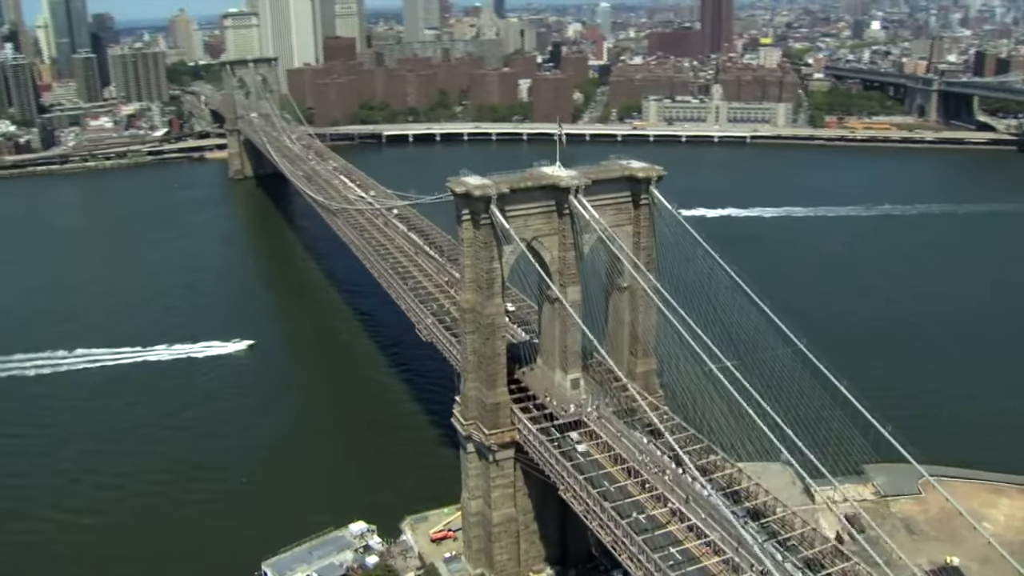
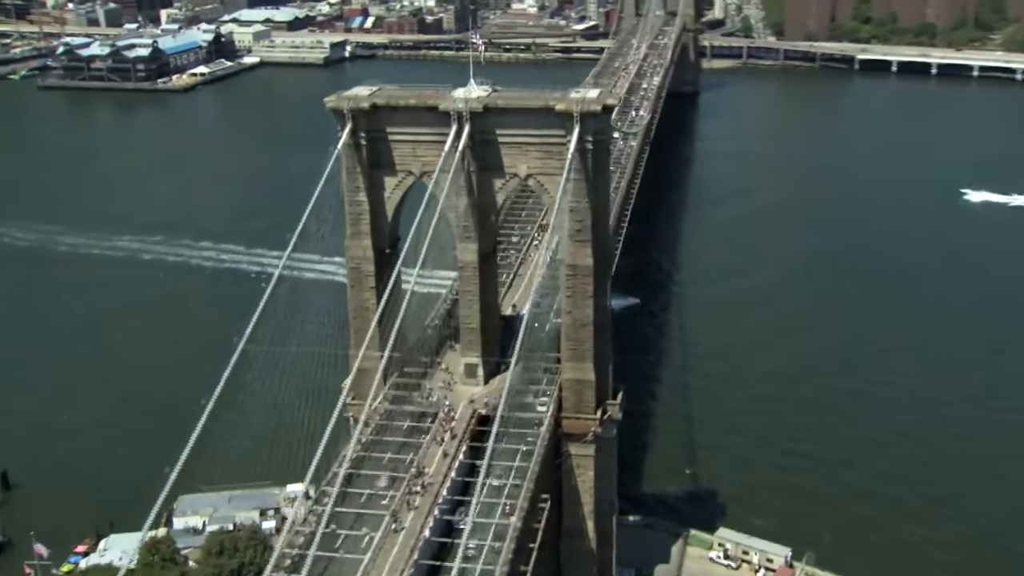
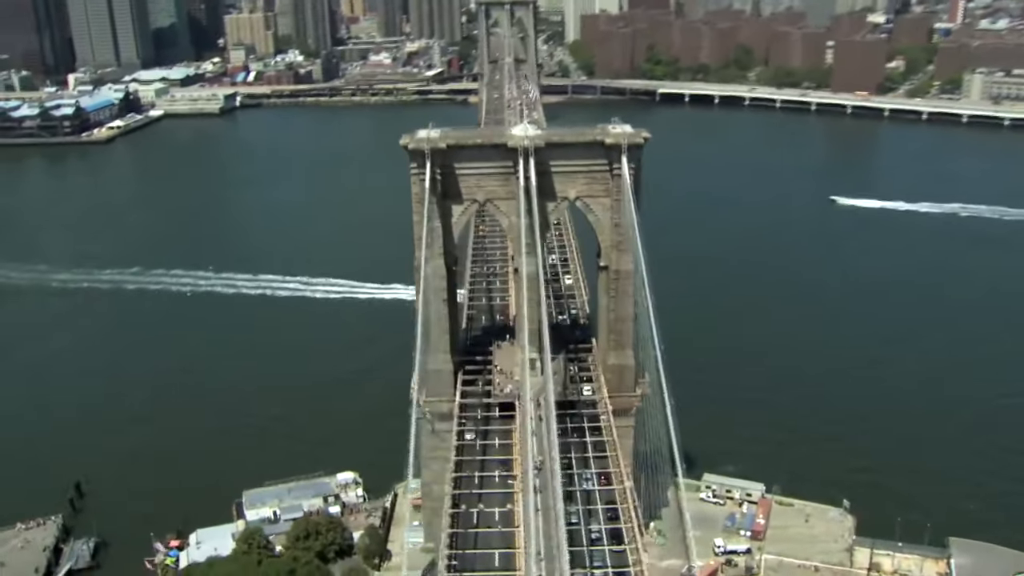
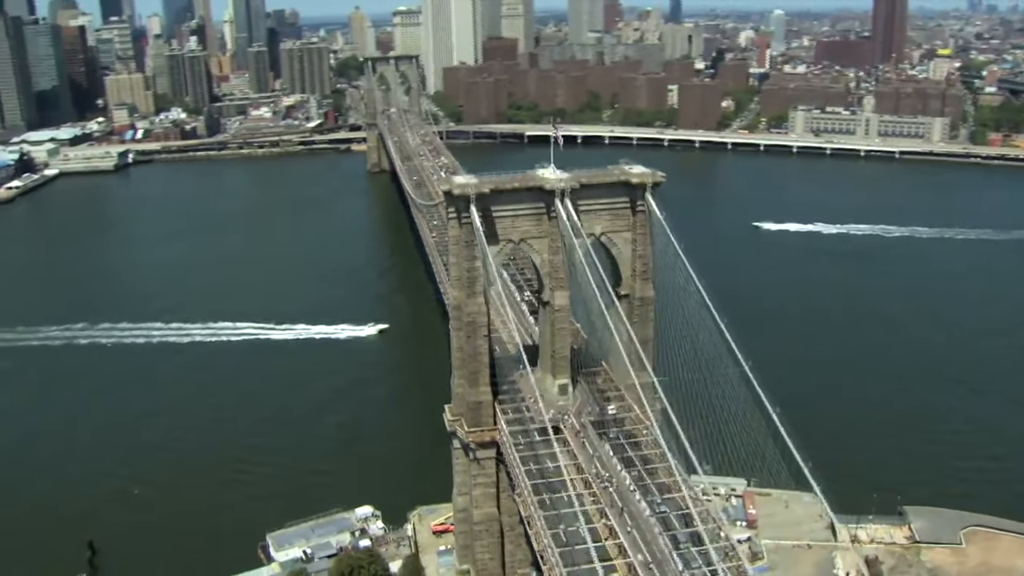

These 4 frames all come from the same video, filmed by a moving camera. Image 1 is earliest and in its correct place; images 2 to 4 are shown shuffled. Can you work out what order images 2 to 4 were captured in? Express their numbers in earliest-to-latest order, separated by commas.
4, 3, 2
